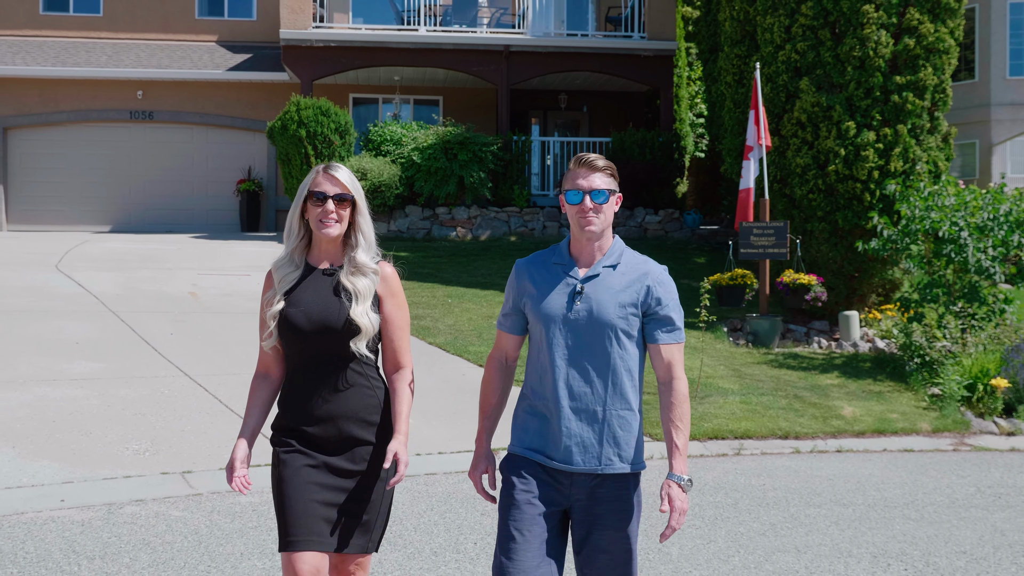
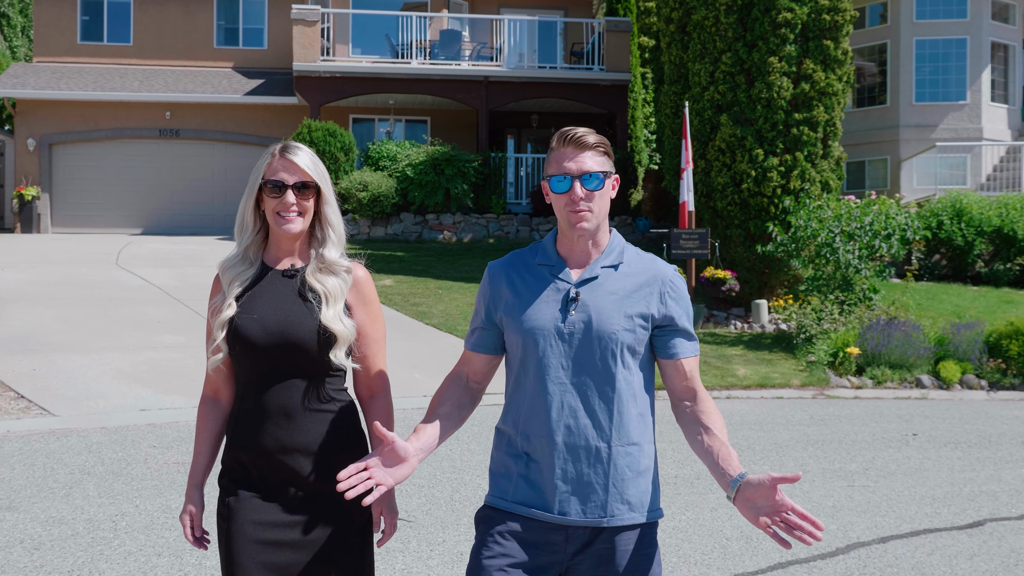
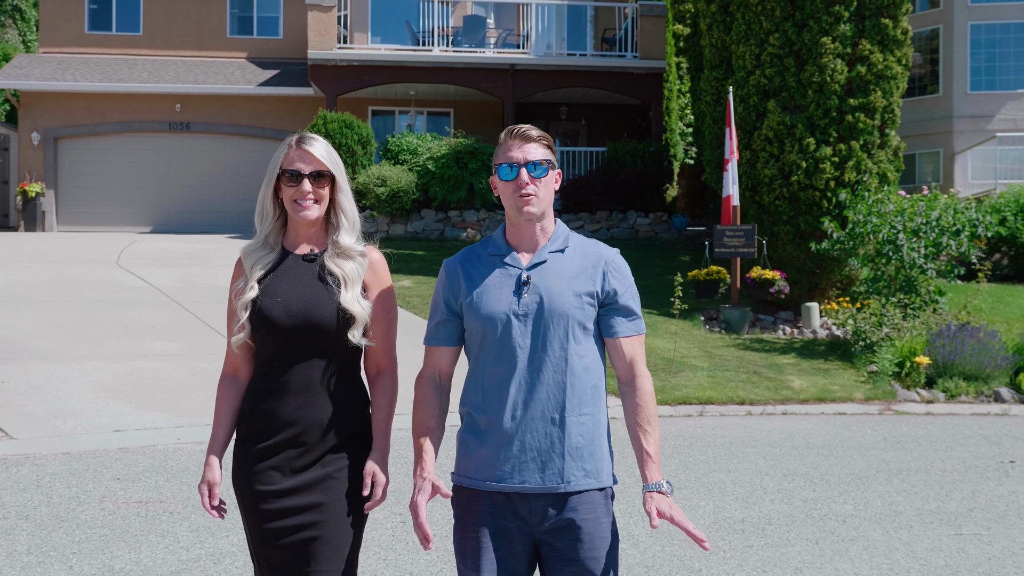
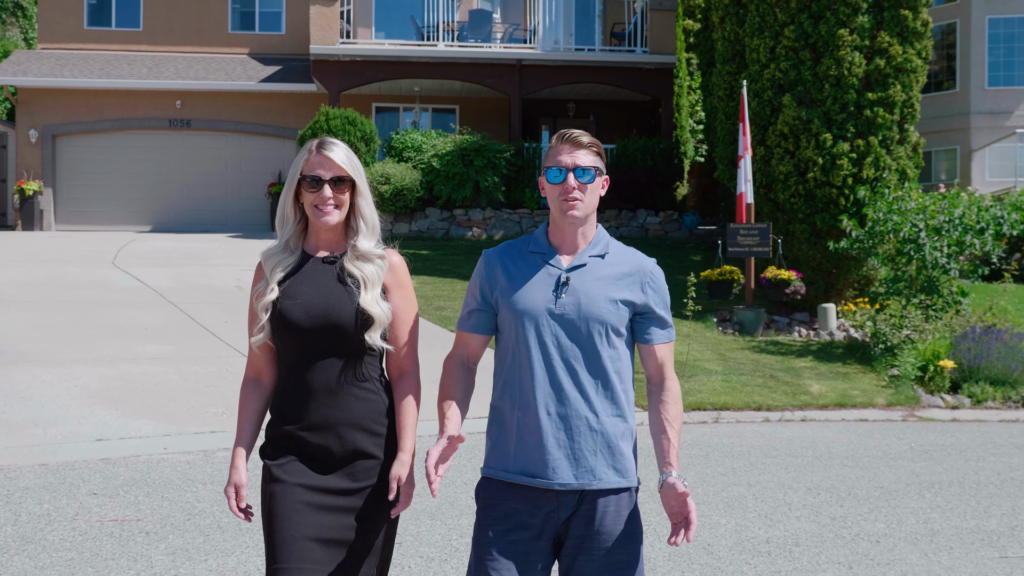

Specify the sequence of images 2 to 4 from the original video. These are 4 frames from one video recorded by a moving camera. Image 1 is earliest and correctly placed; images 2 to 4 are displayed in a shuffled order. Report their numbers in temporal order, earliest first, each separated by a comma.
4, 3, 2
